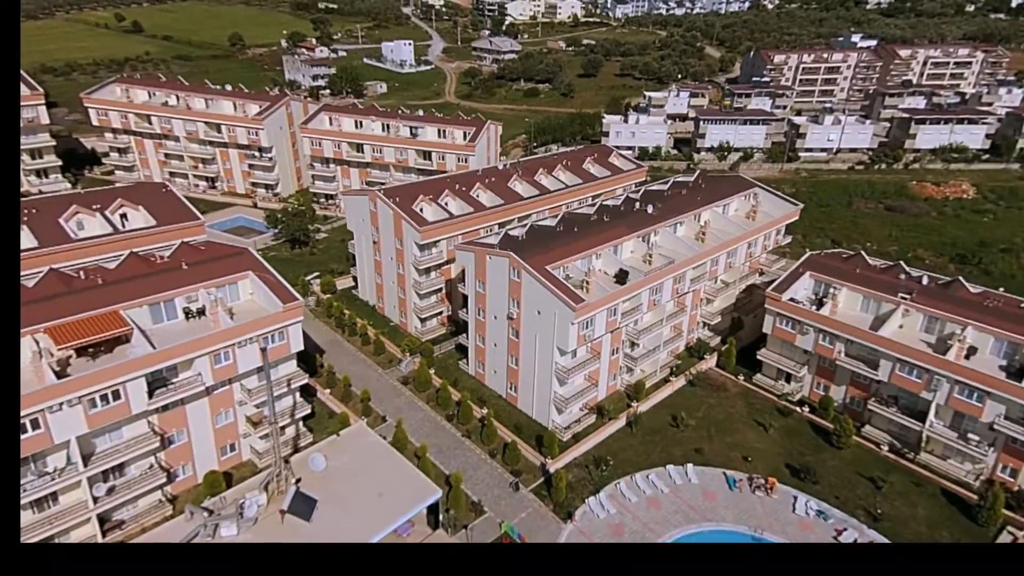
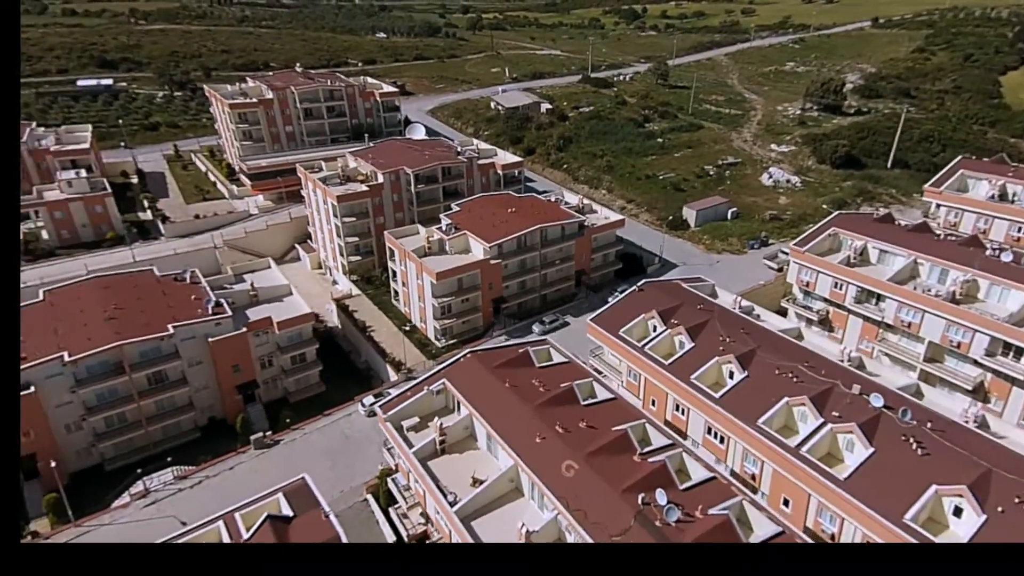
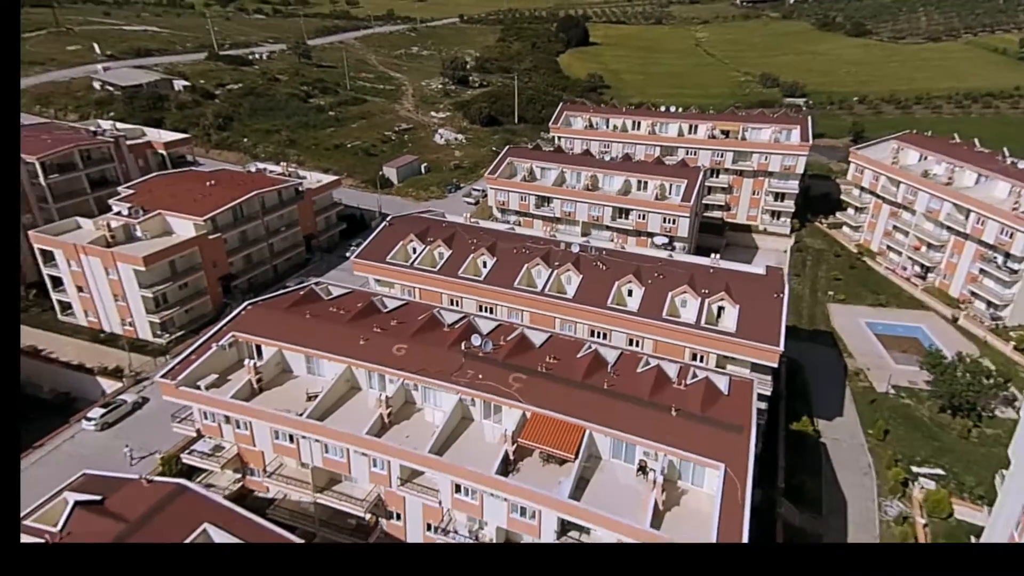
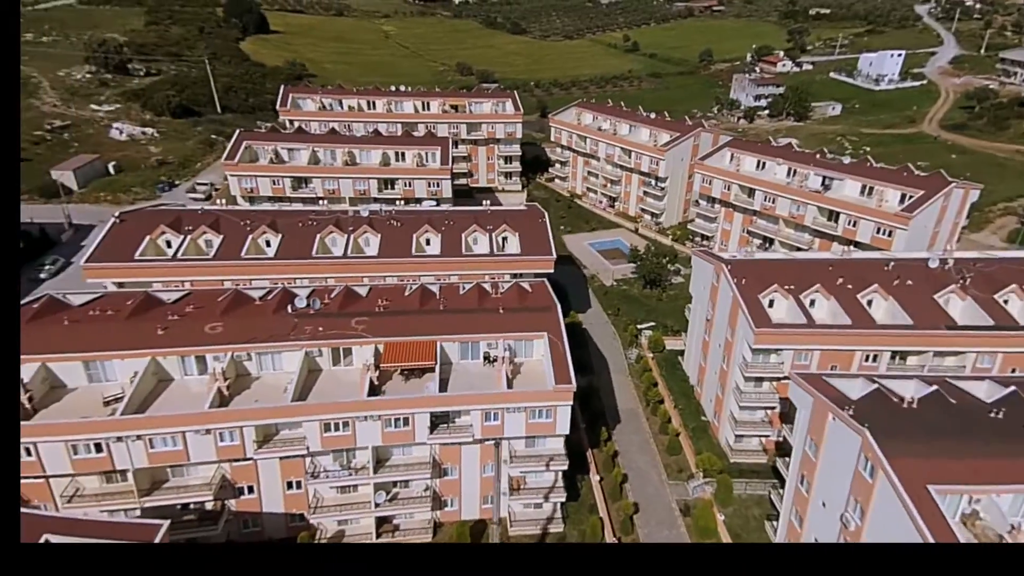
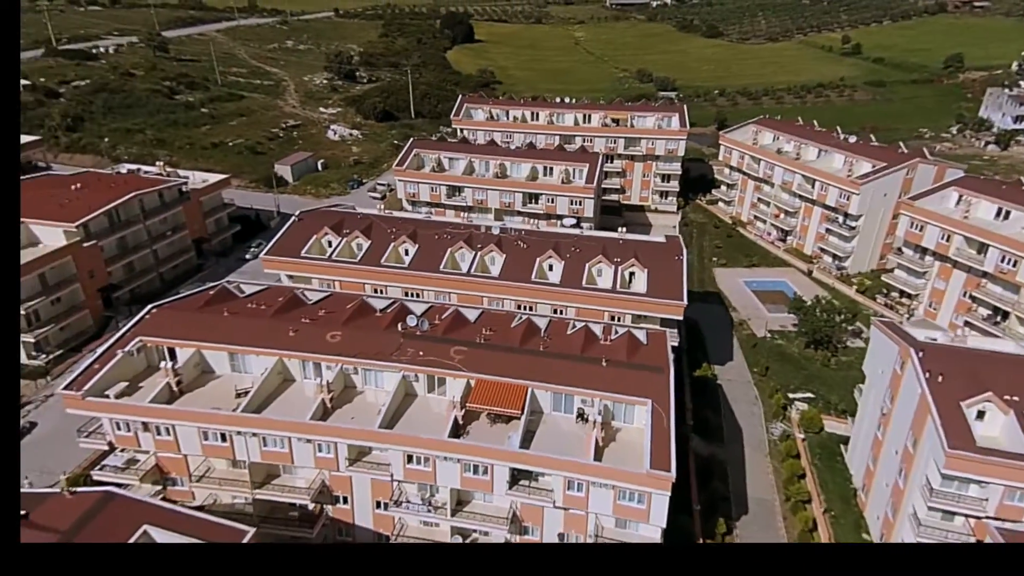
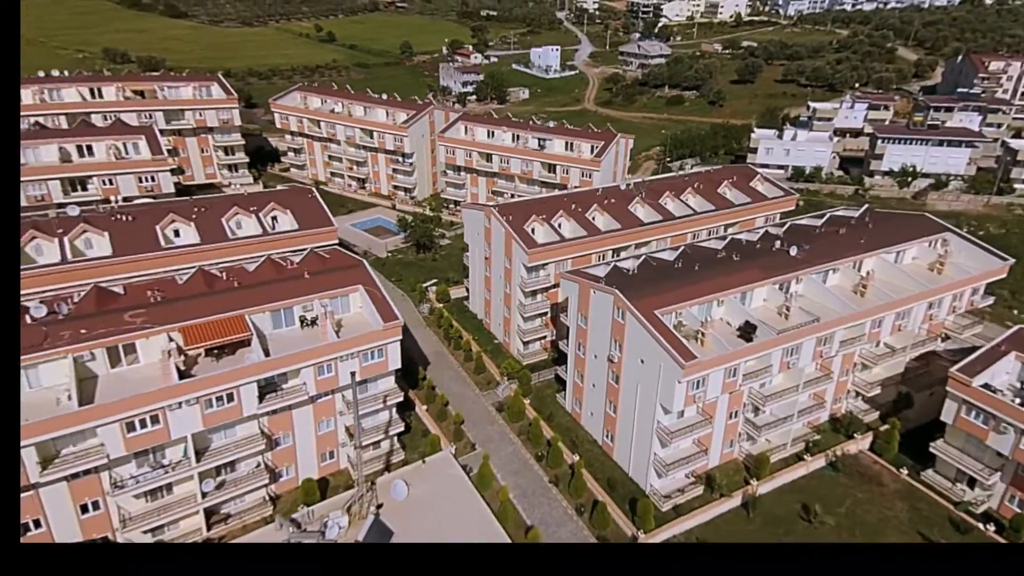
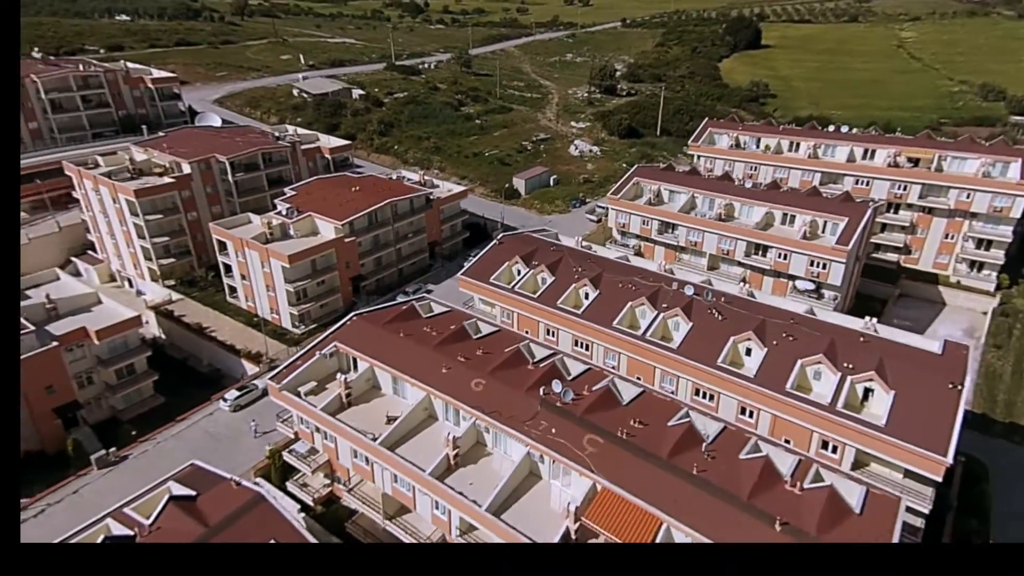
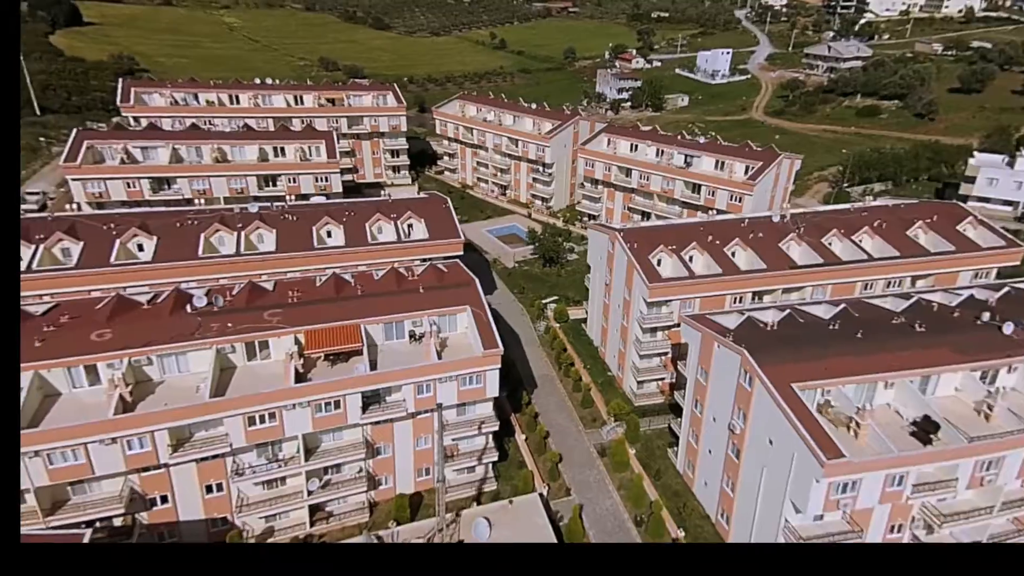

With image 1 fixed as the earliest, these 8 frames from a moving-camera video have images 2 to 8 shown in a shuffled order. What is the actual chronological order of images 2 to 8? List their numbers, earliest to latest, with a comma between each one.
6, 8, 4, 5, 3, 7, 2
